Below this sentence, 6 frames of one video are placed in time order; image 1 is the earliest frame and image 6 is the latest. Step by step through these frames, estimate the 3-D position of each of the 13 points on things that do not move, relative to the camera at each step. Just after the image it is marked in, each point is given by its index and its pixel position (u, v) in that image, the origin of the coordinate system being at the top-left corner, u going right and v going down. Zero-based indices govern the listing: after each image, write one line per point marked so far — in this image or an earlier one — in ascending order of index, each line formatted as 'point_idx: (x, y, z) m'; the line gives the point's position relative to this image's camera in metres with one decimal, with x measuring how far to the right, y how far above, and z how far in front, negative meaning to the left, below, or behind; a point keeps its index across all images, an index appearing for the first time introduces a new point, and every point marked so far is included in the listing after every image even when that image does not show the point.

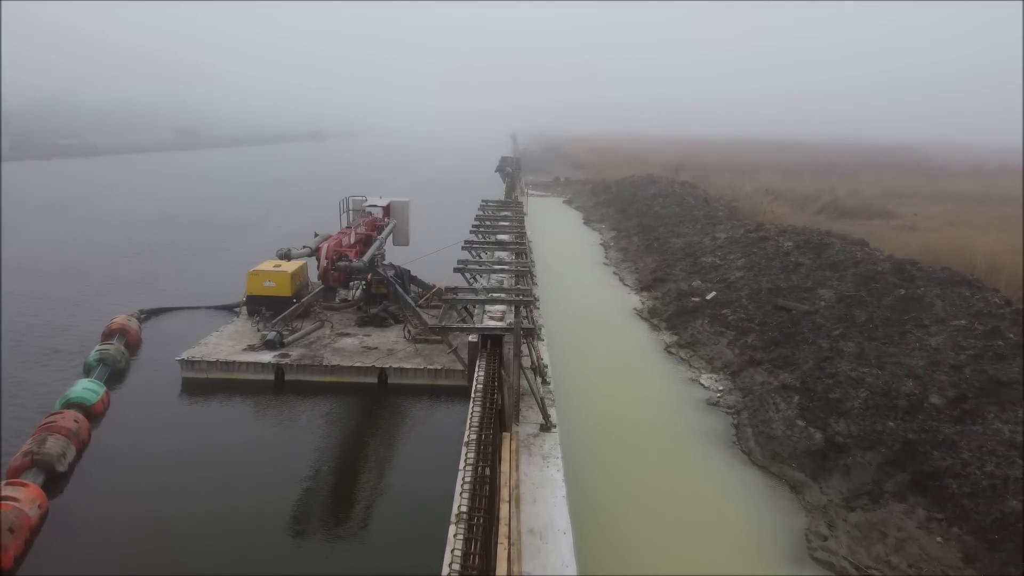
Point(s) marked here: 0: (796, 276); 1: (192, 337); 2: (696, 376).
0: (+5.3, +0.2, +16.0) m
1: (-5.9, -0.9, +16.0) m
2: (+2.8, -1.4, +13.2) m
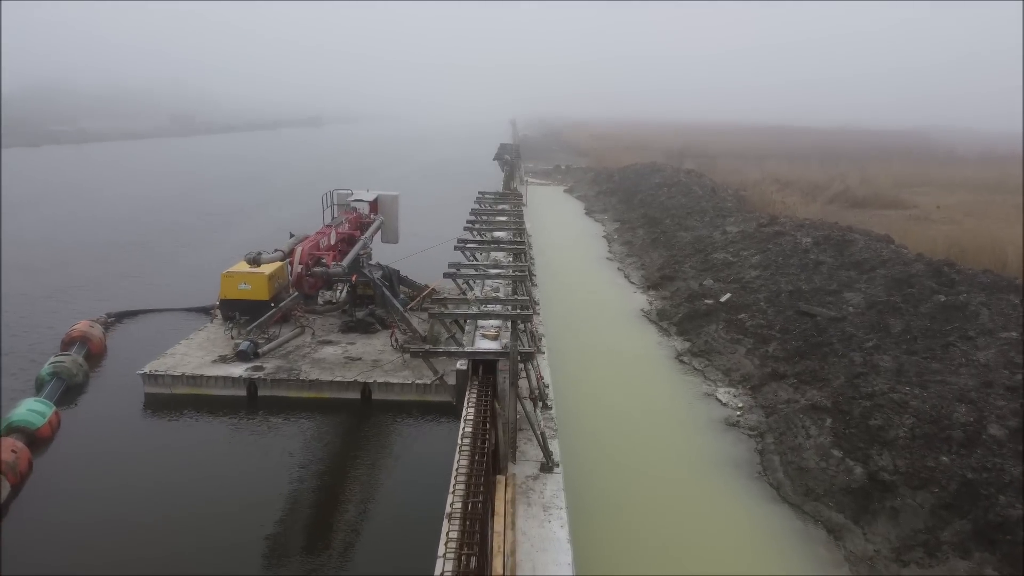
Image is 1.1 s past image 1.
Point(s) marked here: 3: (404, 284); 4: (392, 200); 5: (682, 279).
0: (+5.2, +0.2, +14.7) m
1: (-5.9, -0.9, +14.8) m
2: (+2.8, -1.4, +11.9) m
3: (-1.9, +0.1, +15.1) m
4: (-2.1, +1.6, +15.4) m
5: (+3.5, +0.2, +18.0) m
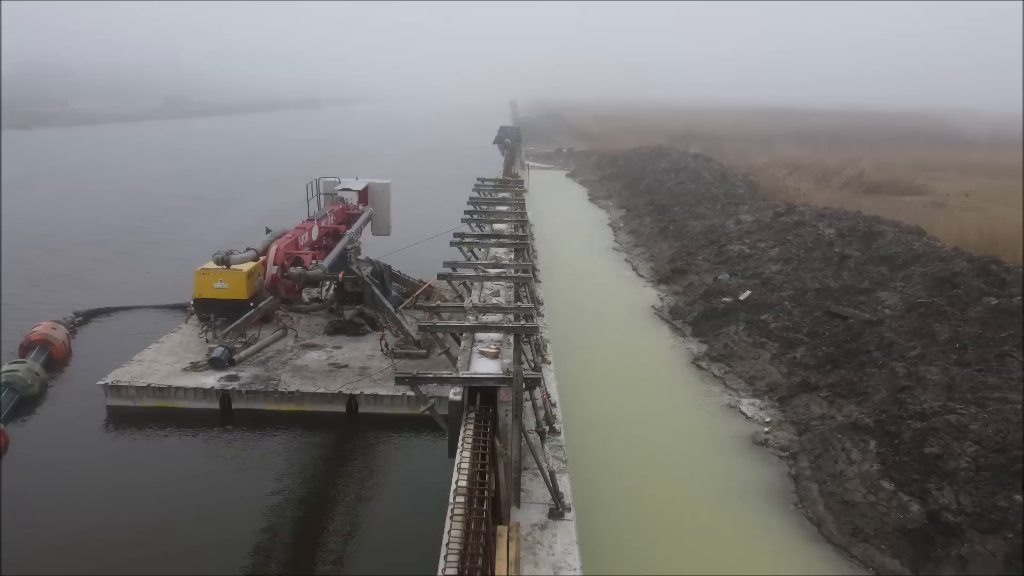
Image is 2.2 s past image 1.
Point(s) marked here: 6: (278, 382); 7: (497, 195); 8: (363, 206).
0: (+5.2, +0.2, +13.6) m
1: (-5.9, -0.9, +13.6) m
2: (+2.8, -1.4, +10.8) m
3: (-1.9, +0.1, +14.0) m
4: (-2.1, +1.6, +14.2) m
5: (+3.6, +0.3, +16.8) m
6: (-2.9, -1.2, +10.6) m
7: (-0.3, +1.9, +17.7) m
8: (-2.4, +1.3, +14.0) m
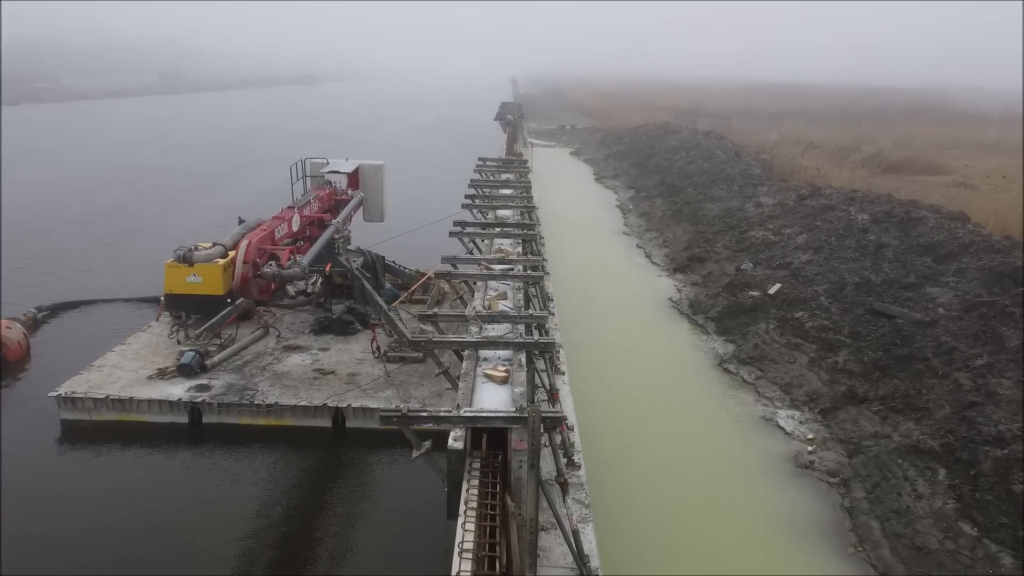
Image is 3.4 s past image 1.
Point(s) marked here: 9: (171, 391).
0: (+5.3, +0.3, +12.3) m
1: (-5.8, -0.8, +12.4) m
2: (+2.9, -1.4, +9.6) m
3: (-1.8, +0.2, +12.7) m
4: (-2.0, +1.8, +12.9) m
5: (+3.6, +0.5, +15.5) m
6: (-2.8, -1.1, +9.4) m
7: (-0.2, +2.1, +16.4) m
8: (-2.3, +1.4, +12.7) m
9: (-3.7, -1.1, +9.3) m
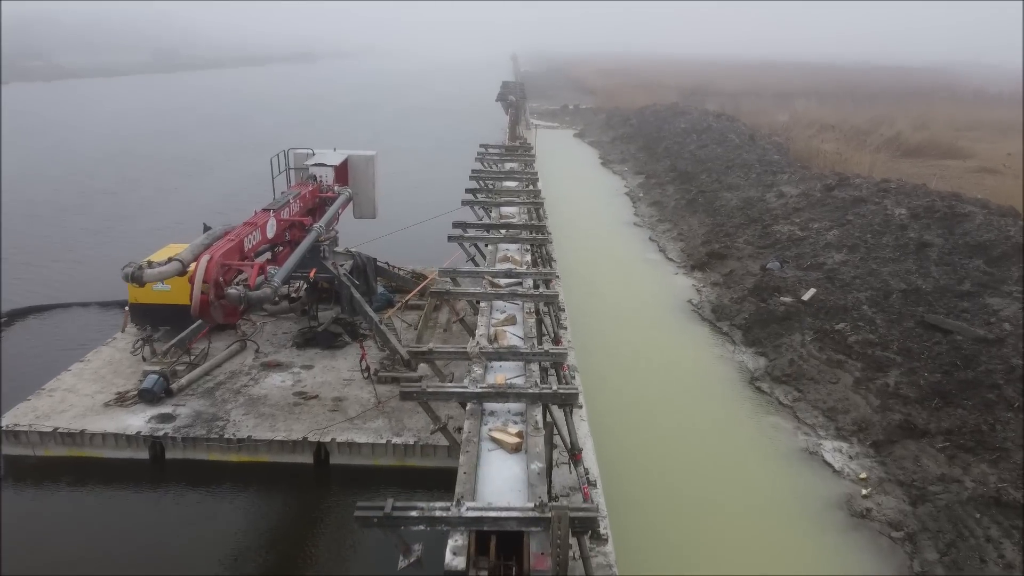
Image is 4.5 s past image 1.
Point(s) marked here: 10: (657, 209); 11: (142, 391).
0: (+5.4, +0.3, +11.1) m
1: (-5.8, -0.8, +11.2) m
2: (+3.0, -1.5, +8.4) m
3: (-1.7, +0.2, +11.5) m
4: (-2.0, +1.7, +11.7) m
5: (+3.7, +0.5, +14.3) m
6: (-2.7, -1.3, +8.2) m
7: (-0.2, +2.2, +15.1) m
8: (-2.3, +1.4, +11.5) m
9: (-3.6, -1.3, +8.1) m
10: (+3.3, +1.8, +19.7) m
11: (-3.6, -1.0, +8.4) m
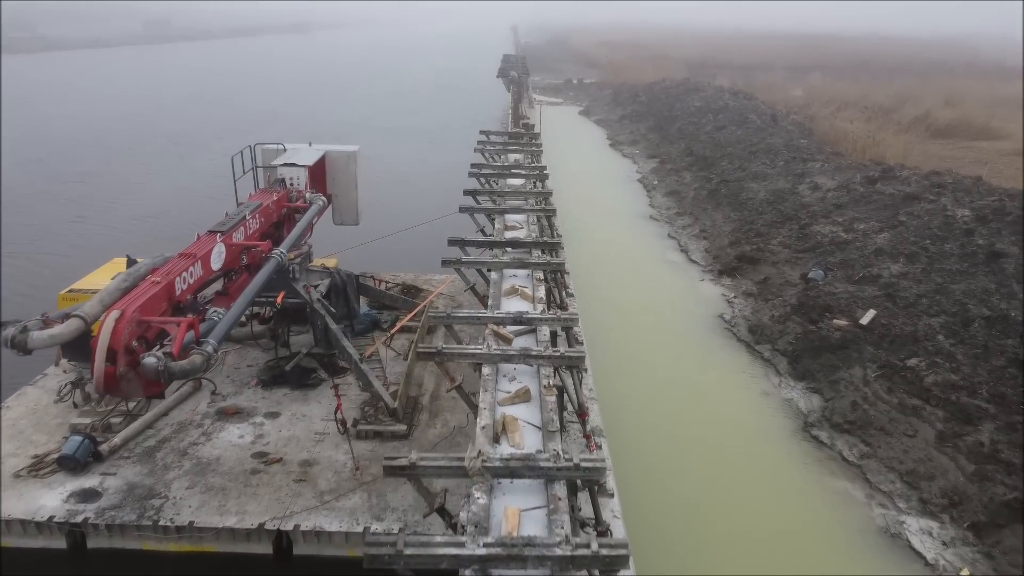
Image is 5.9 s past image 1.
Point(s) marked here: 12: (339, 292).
0: (+5.5, 0.0, +9.4) m
1: (-5.7, -1.1, +9.6) m
2: (+3.0, -1.9, +6.8) m
3: (-1.6, -0.1, +9.8) m
4: (-1.9, +1.5, +9.9) m
5: (+3.8, +0.4, +12.6) m
6: (-2.6, -1.6, +6.6) m
7: (-0.1, +2.0, +13.4) m
8: (-2.2, +1.2, +9.8) m
9: (-3.5, -1.6, +6.5) m
10: (+3.4, +1.8, +18.0) m
11: (-3.5, -1.3, +6.8) m
12: (-1.8, 0.0, +9.0) m
